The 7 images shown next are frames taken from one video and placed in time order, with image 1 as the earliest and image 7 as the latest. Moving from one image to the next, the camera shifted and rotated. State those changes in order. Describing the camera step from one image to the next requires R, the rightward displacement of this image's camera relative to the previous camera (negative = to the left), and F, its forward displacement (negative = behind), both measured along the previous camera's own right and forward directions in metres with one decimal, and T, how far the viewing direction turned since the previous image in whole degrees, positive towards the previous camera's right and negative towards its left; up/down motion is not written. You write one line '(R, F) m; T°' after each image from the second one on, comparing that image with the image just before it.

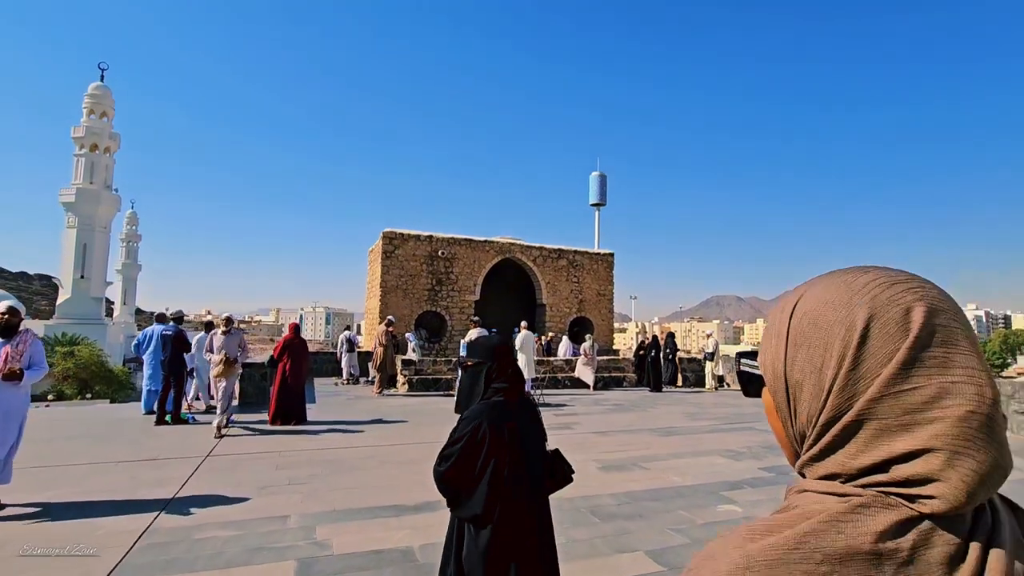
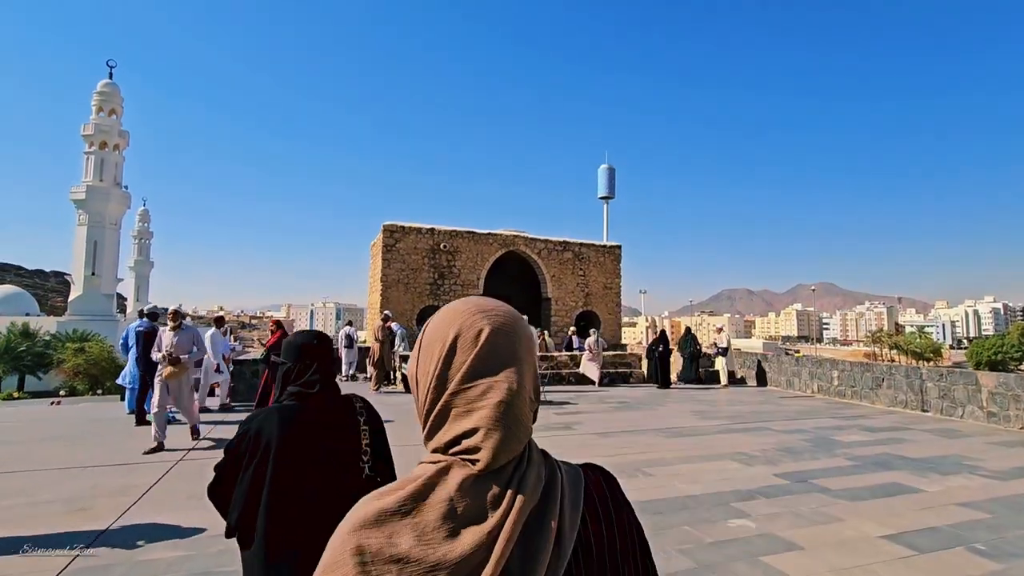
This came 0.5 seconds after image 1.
(+0.2, +0.4) m; -1°
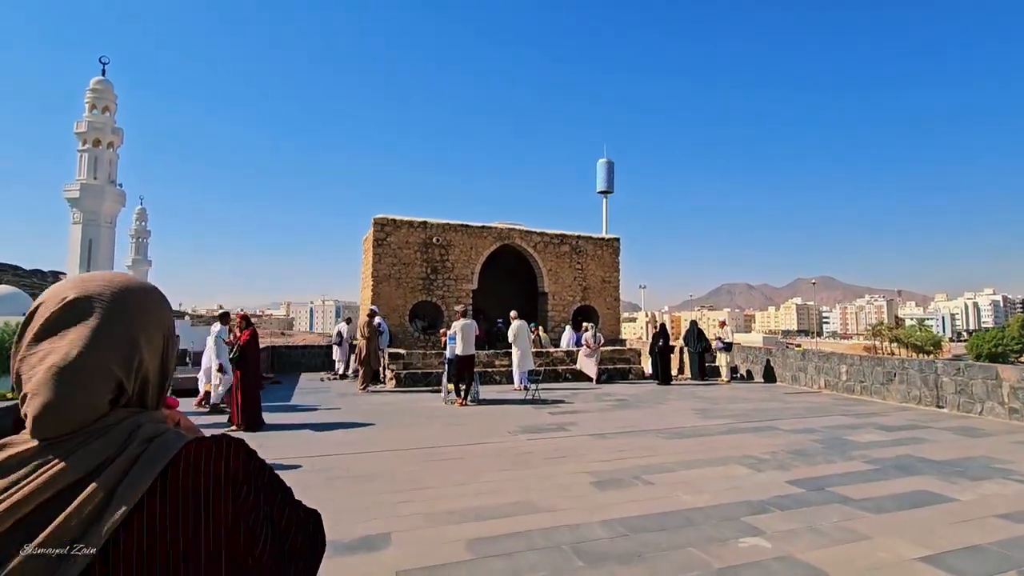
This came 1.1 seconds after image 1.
(+0.1, +0.5) m; 0°
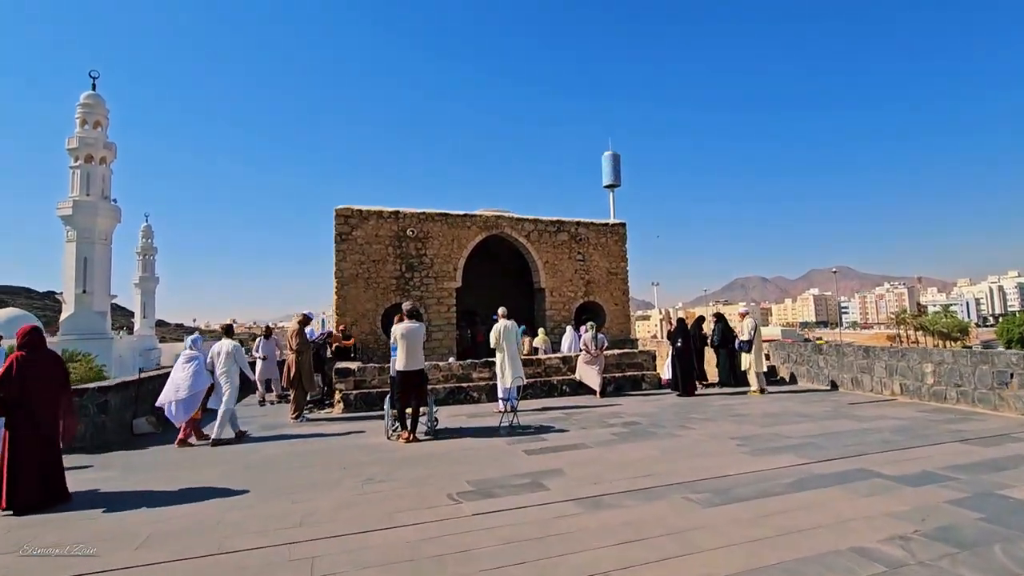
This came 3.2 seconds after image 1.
(+0.6, +2.4) m; -1°
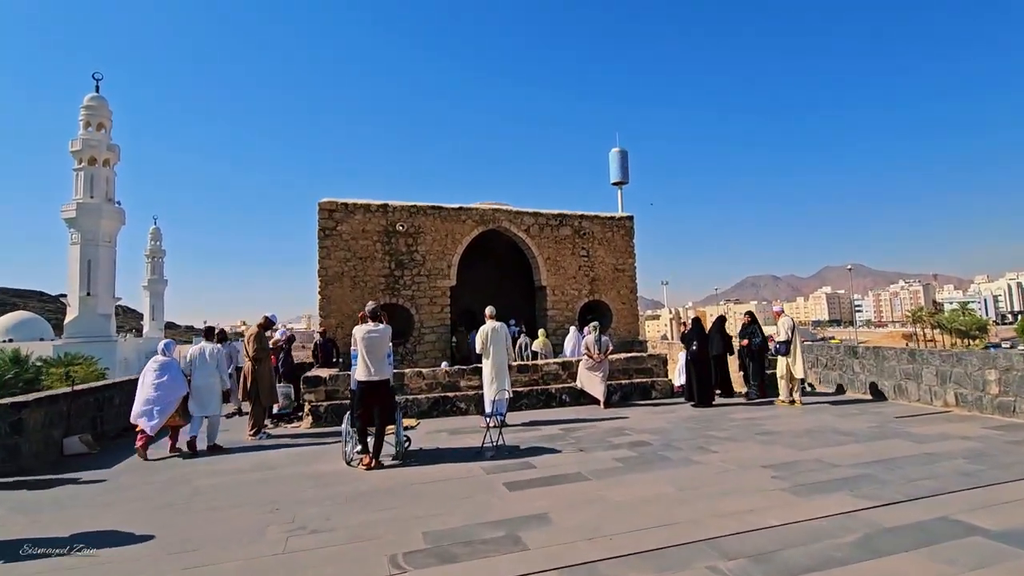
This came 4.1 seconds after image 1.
(+0.3, +1.1) m; -1°
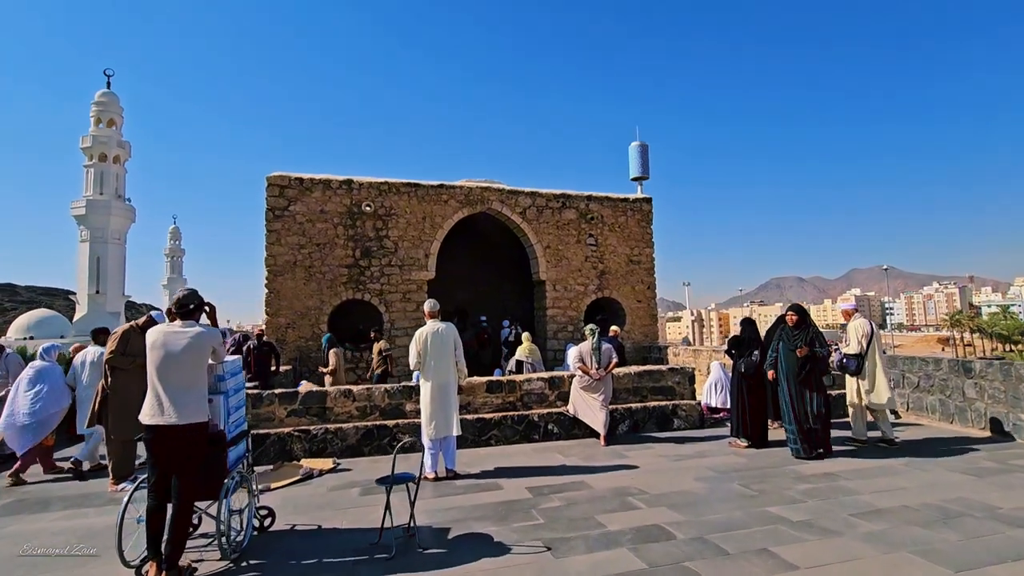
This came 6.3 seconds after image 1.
(+0.6, +2.4) m; -2°
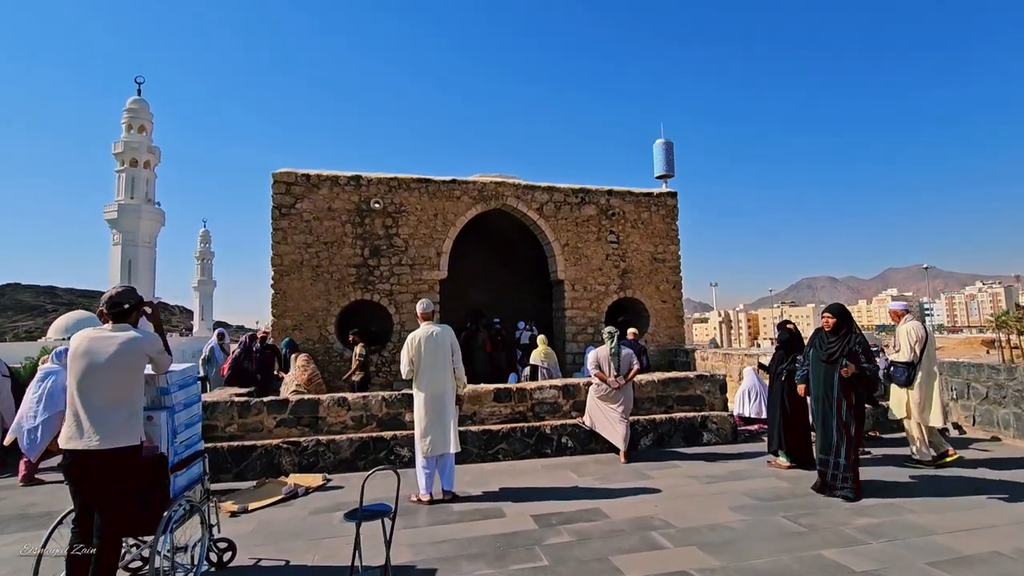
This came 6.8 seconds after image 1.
(+0.2, +0.6) m; -3°
